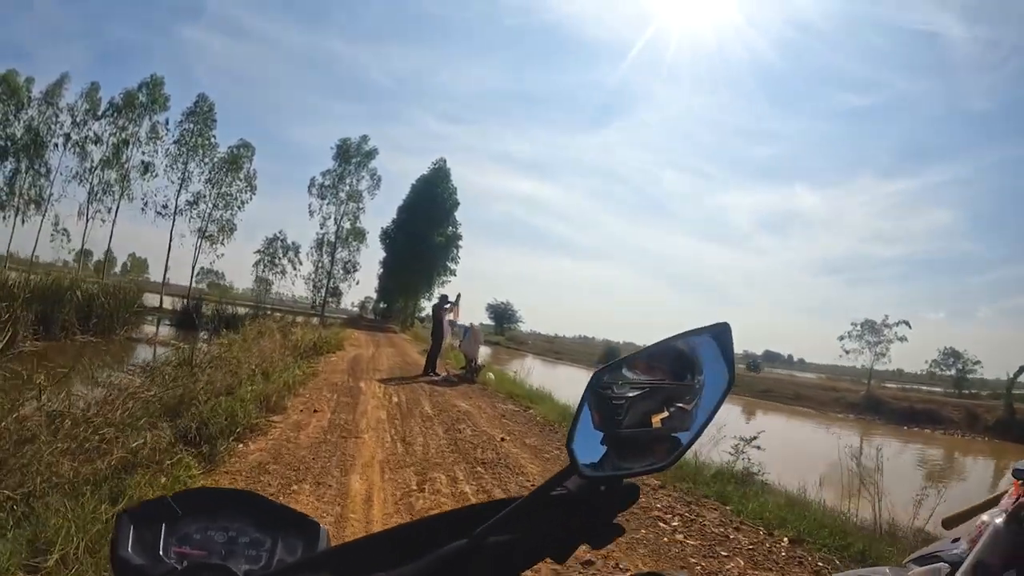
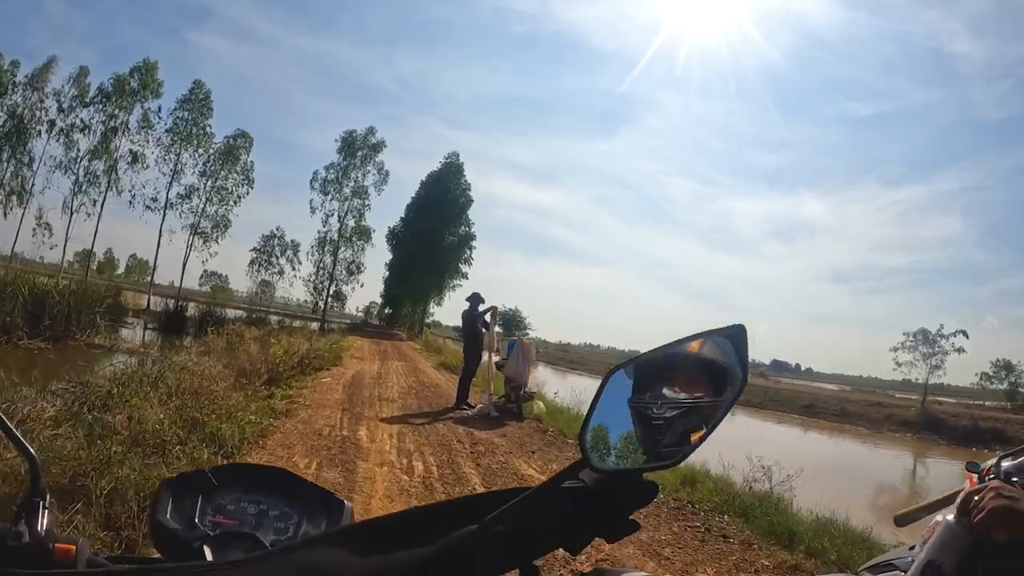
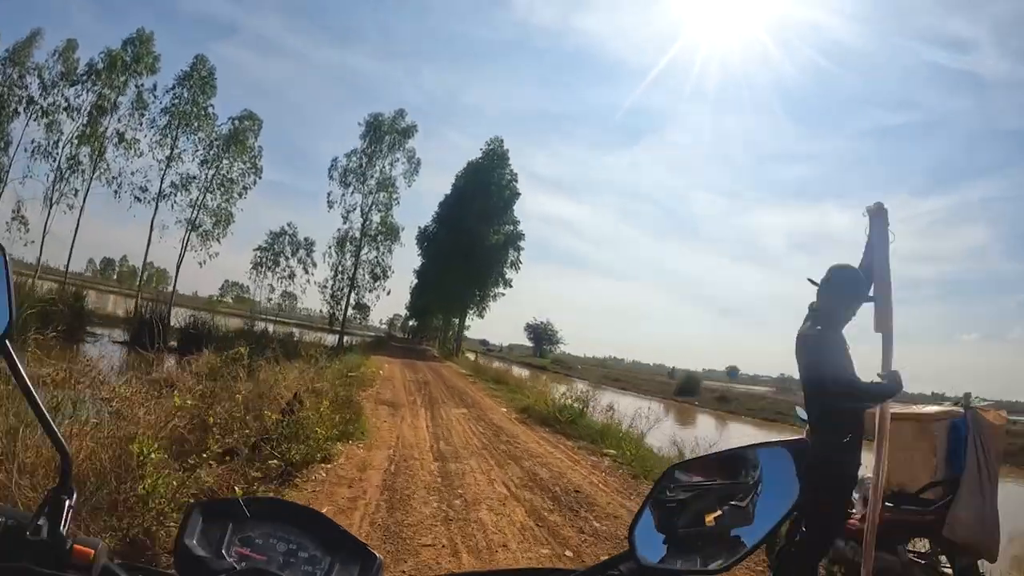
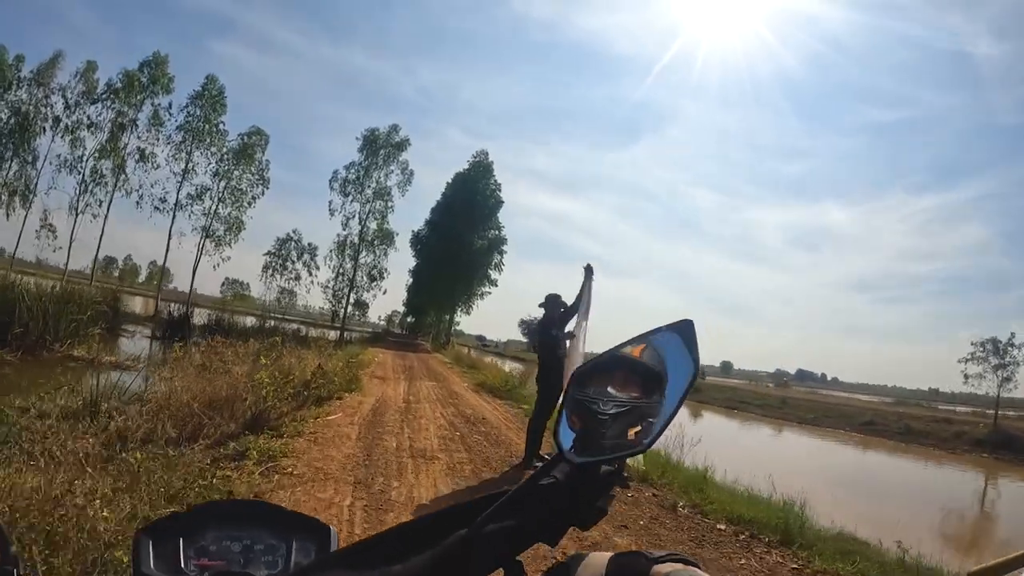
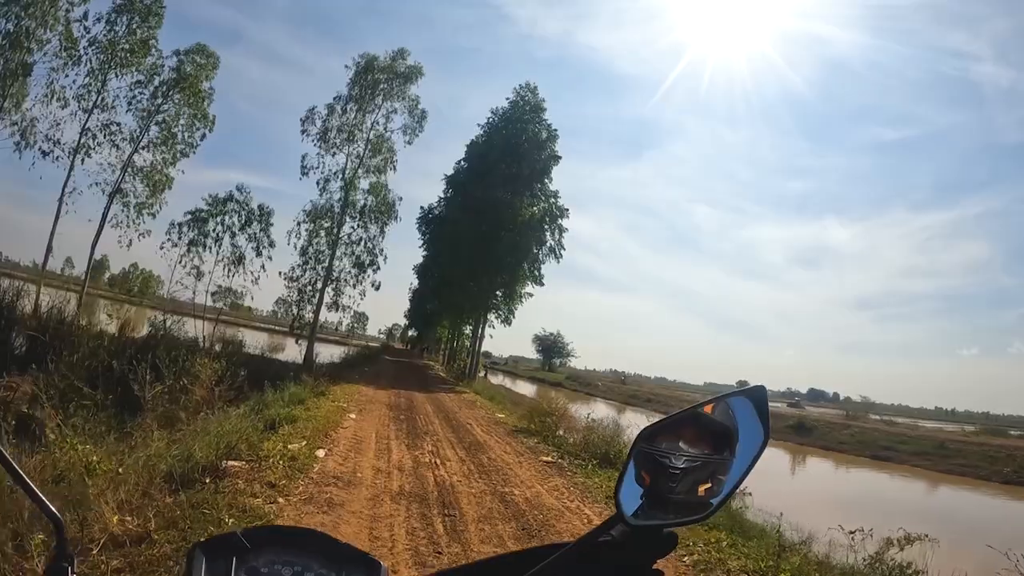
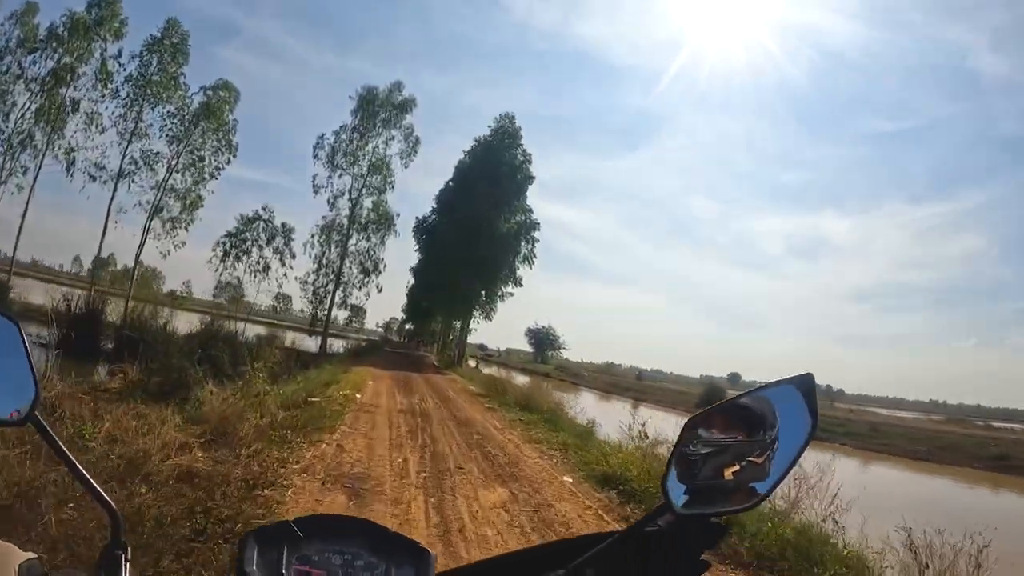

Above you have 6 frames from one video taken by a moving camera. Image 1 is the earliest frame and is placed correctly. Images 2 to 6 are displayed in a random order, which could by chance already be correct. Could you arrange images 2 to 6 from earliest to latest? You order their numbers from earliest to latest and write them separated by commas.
2, 4, 3, 6, 5
